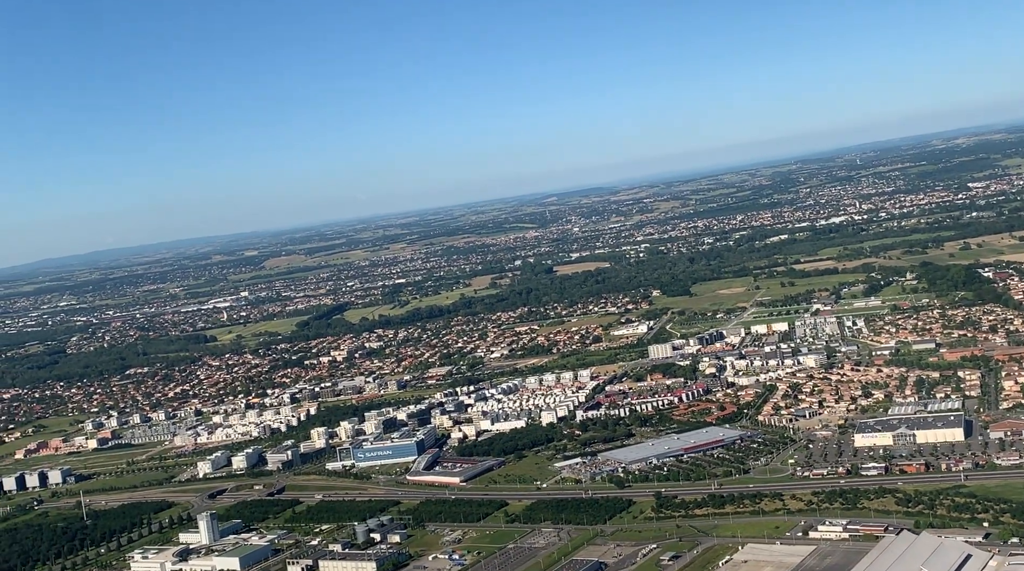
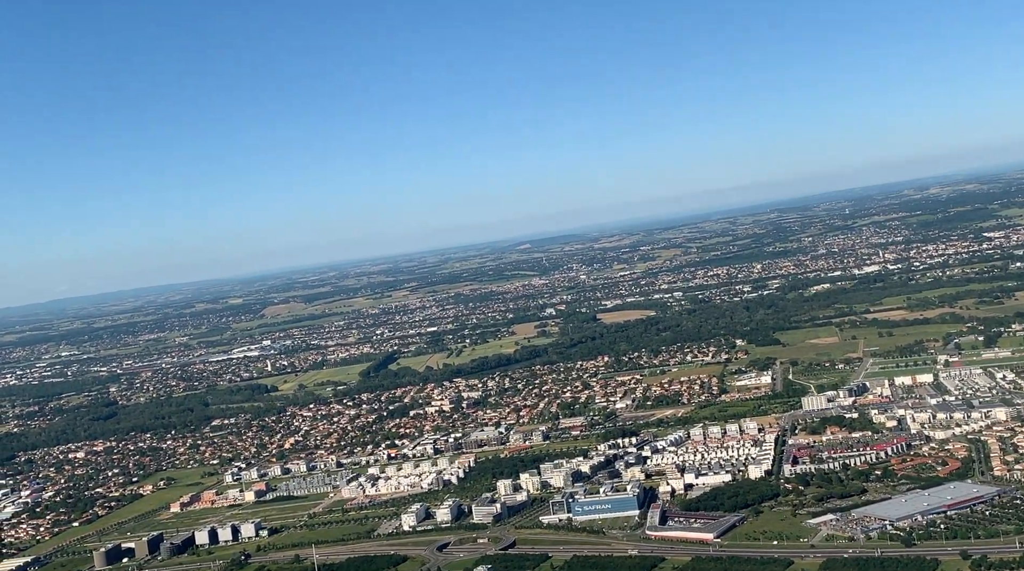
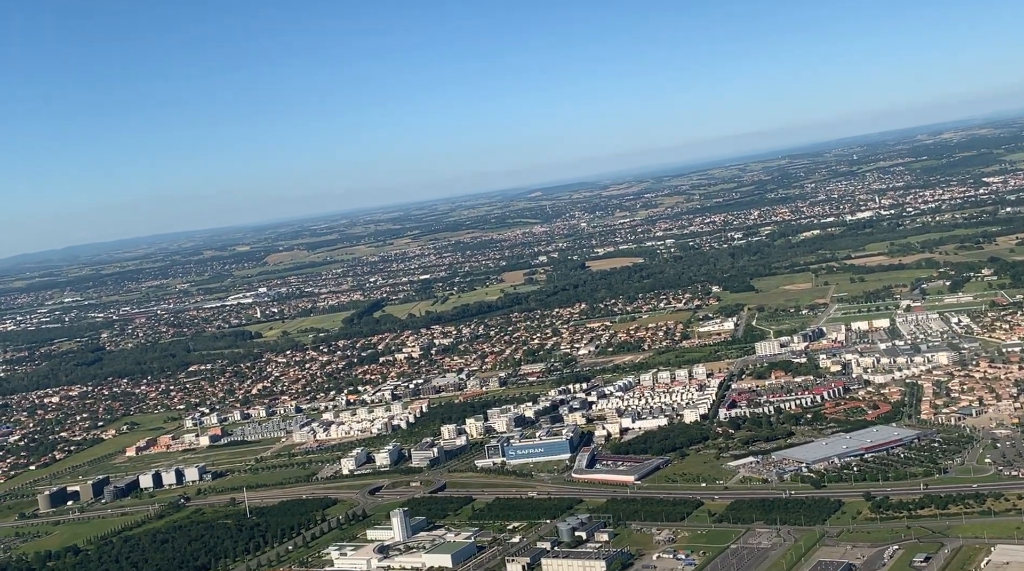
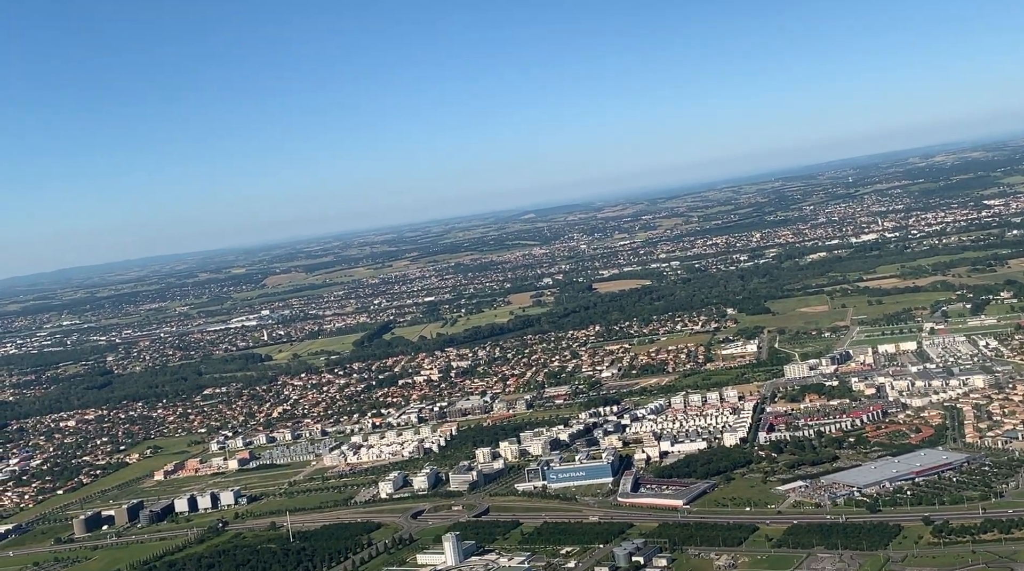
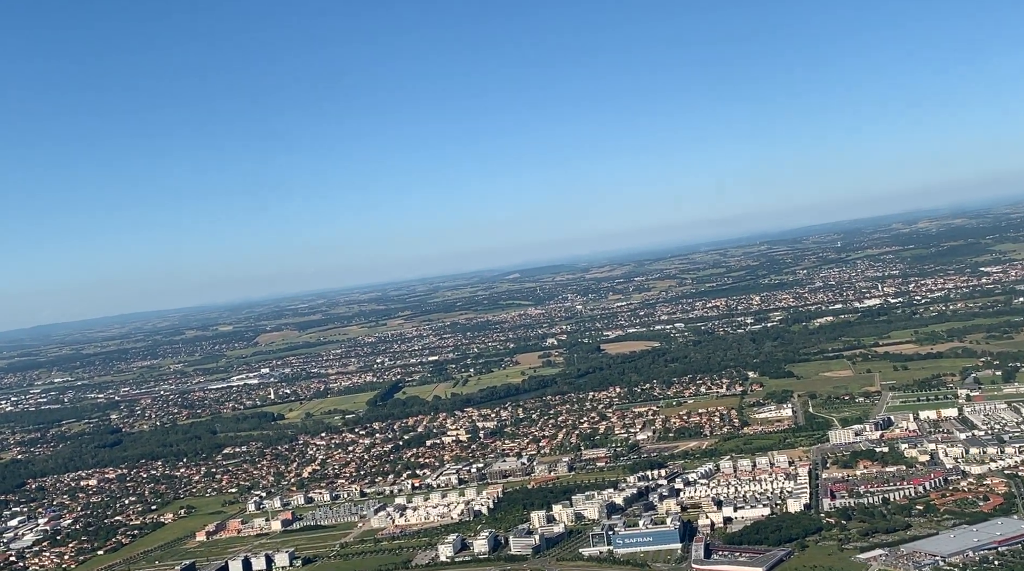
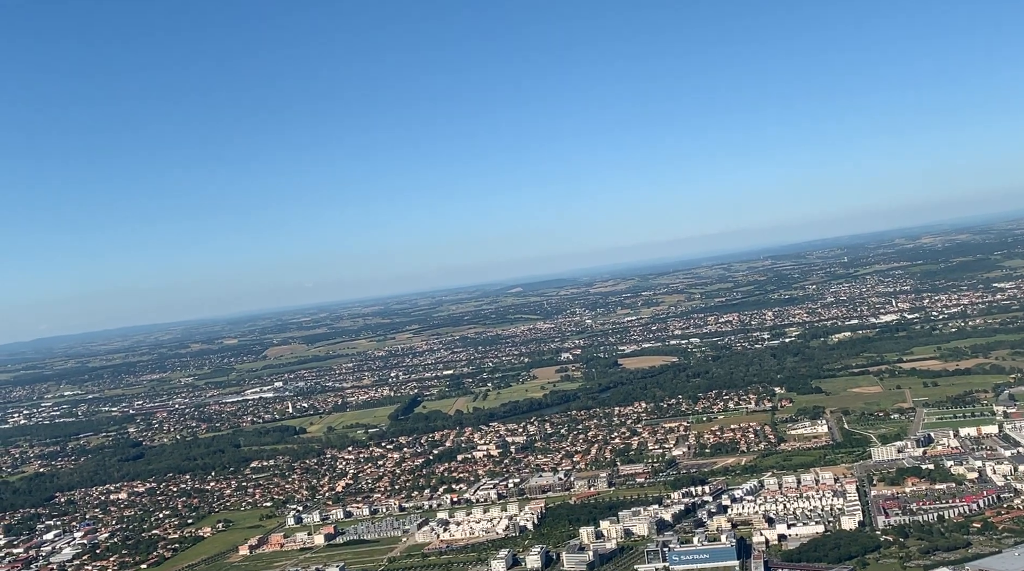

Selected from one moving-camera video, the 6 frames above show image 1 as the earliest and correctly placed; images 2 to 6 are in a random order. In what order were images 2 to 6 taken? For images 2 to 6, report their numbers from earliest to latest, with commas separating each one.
3, 4, 2, 5, 6
